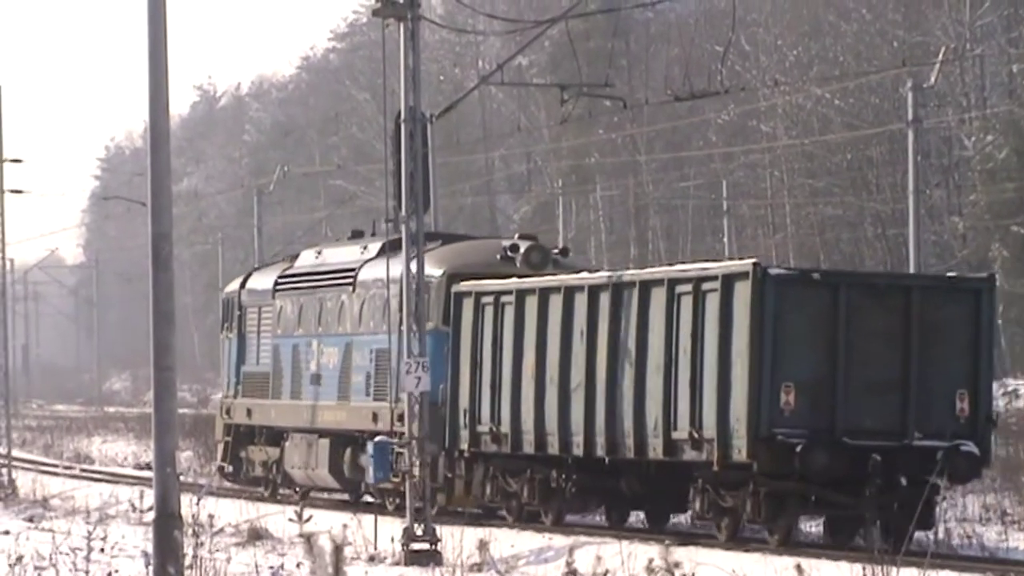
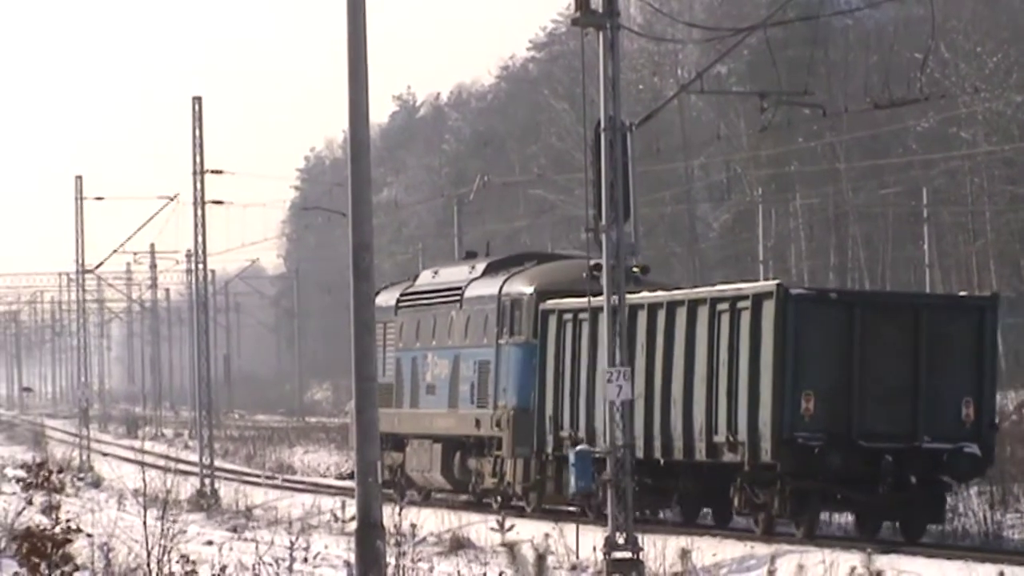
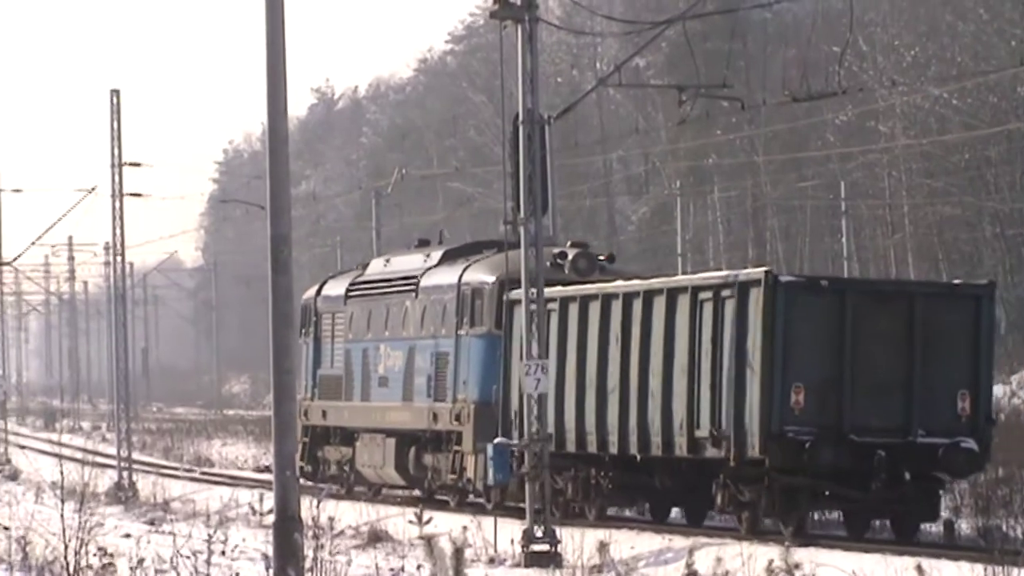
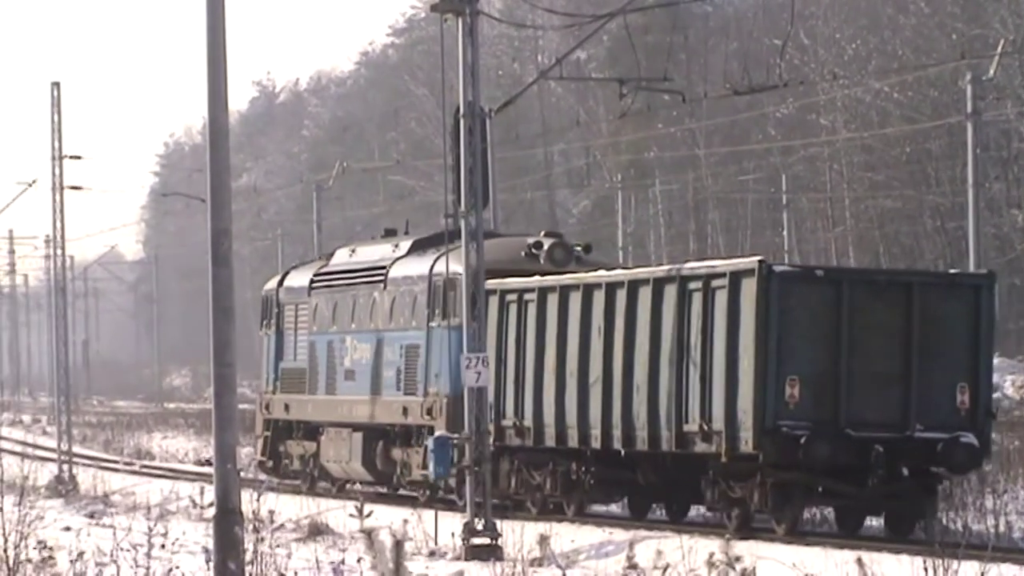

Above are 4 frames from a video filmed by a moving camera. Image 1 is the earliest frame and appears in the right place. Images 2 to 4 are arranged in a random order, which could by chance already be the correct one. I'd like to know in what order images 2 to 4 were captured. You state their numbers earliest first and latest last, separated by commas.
4, 3, 2
